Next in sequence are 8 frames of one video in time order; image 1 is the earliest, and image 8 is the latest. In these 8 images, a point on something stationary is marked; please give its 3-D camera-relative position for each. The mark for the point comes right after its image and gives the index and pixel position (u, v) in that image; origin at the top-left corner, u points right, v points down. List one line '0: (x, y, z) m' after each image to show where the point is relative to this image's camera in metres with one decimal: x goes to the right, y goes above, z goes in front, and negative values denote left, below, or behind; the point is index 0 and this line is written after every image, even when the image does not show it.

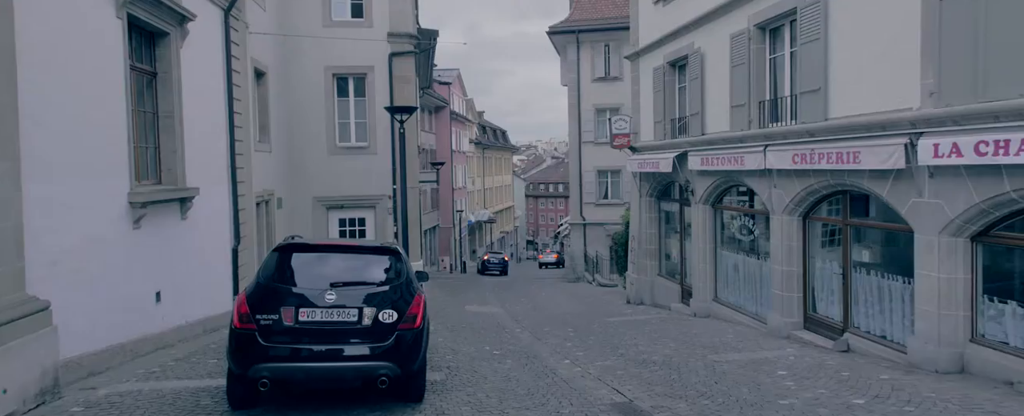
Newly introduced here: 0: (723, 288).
0: (+3.8, -1.5, +13.6) m
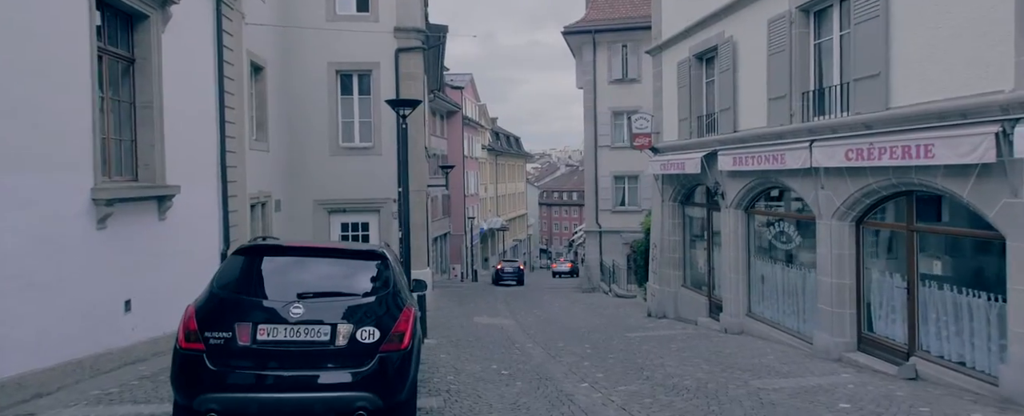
0: (+4.0, -1.5, +12.3) m
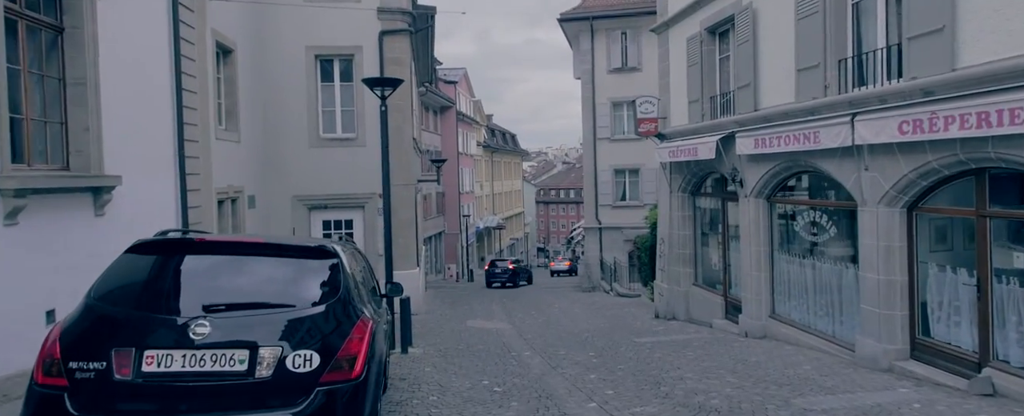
0: (+3.9, -1.4, +10.9) m
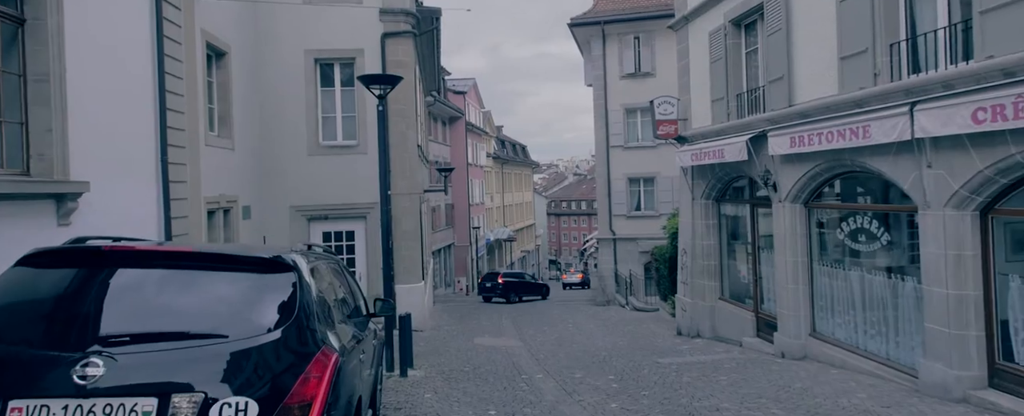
0: (+4.1, -1.4, +9.8) m
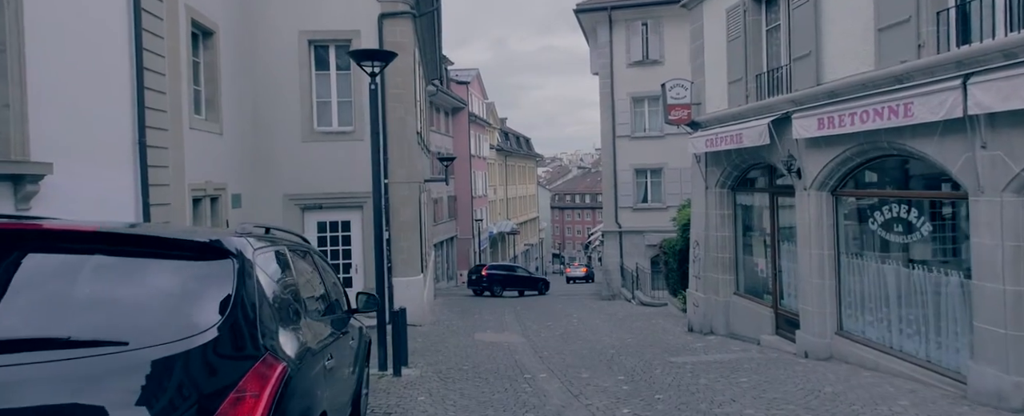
0: (+4.1, -1.3, +9.0) m
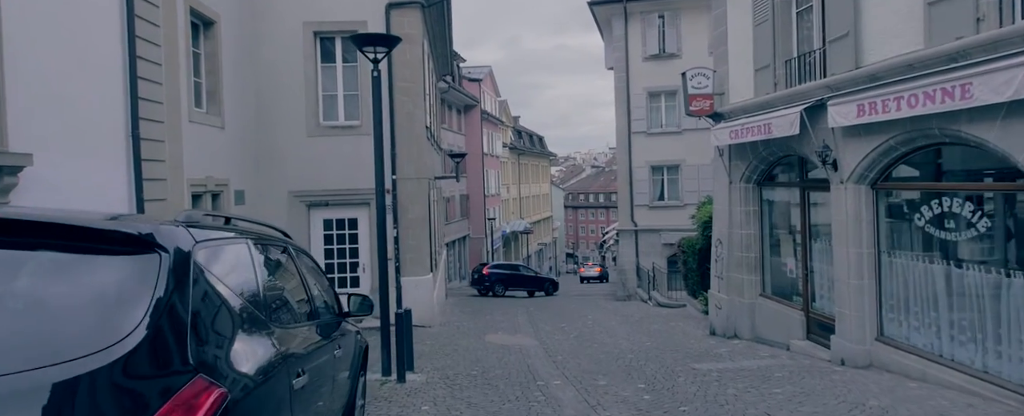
0: (+4.2, -1.2, +8.3) m
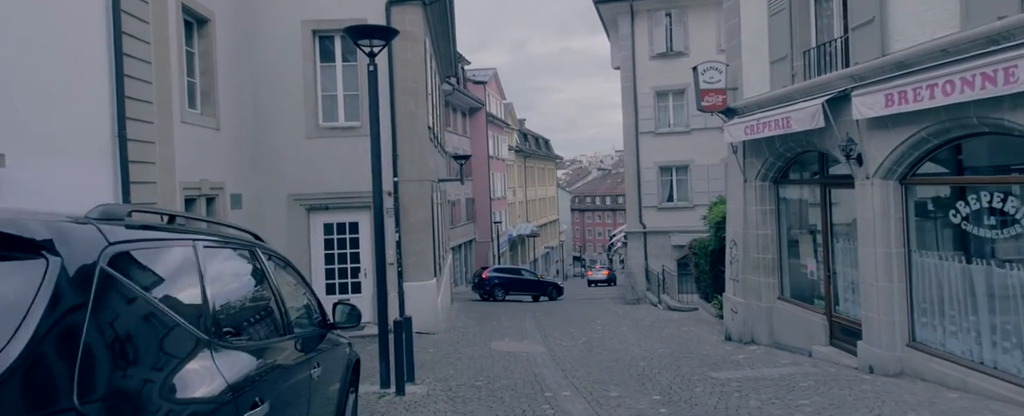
0: (+4.3, -1.2, +7.7) m
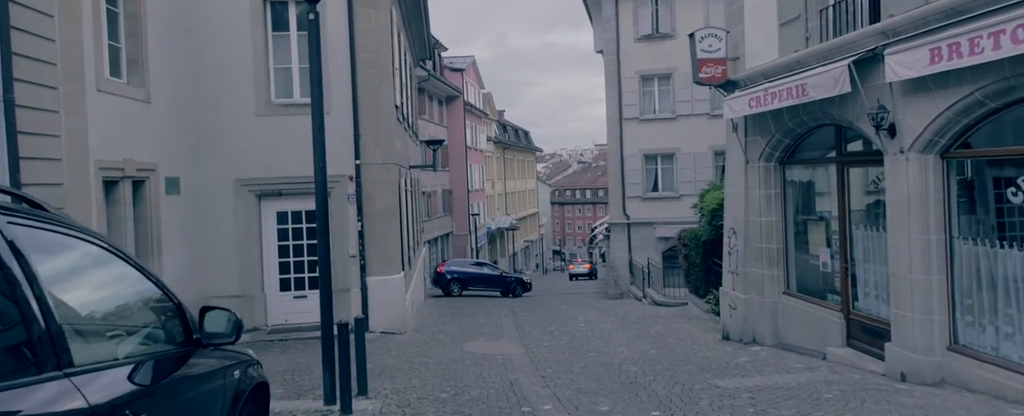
0: (+4.0, -1.0, +6.5) m
